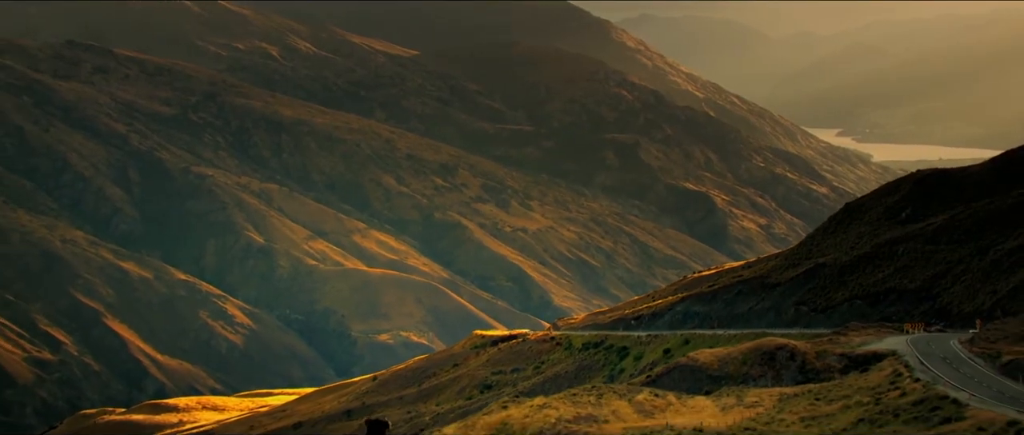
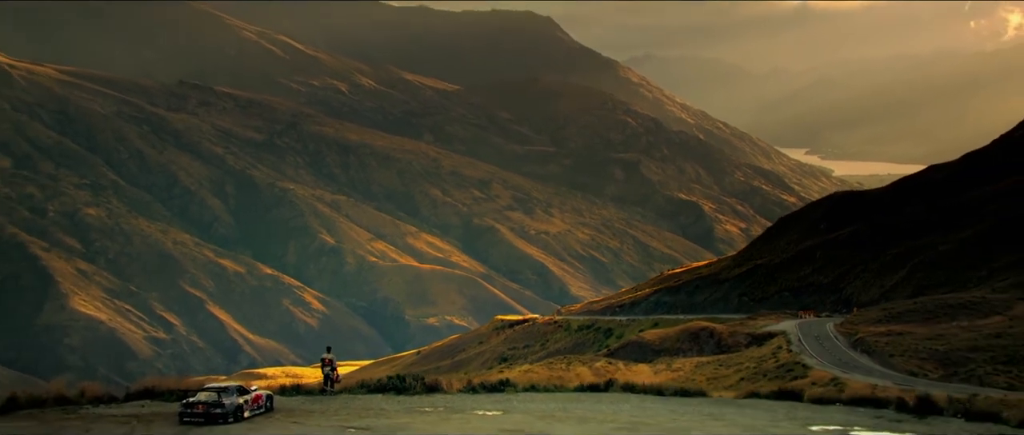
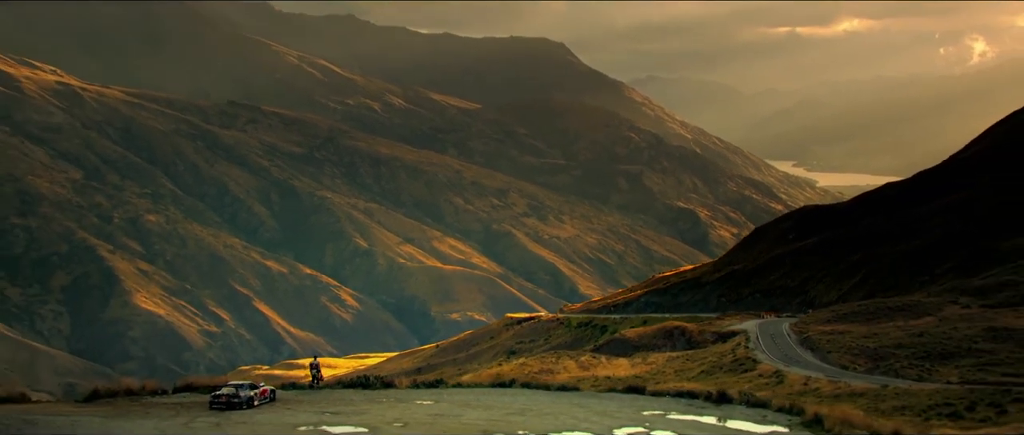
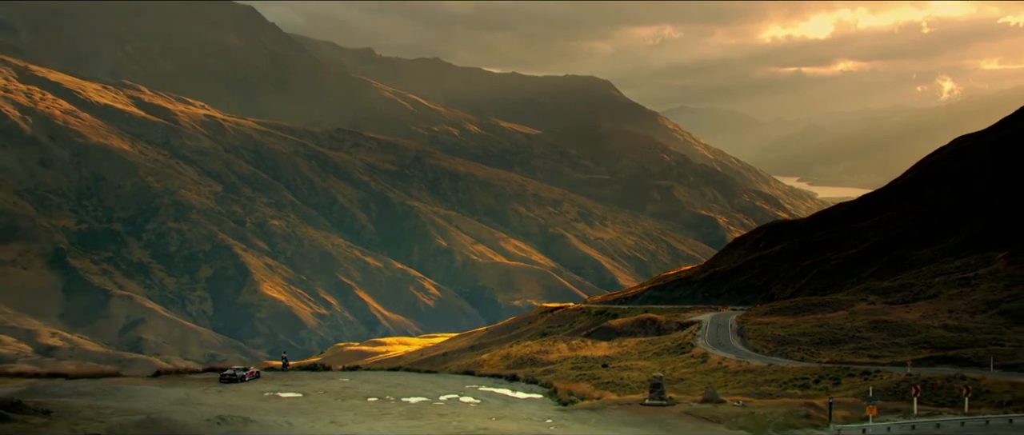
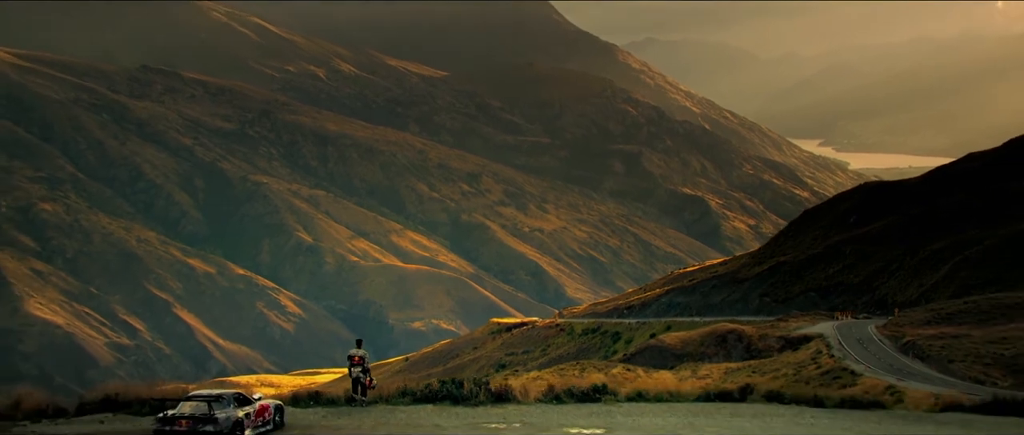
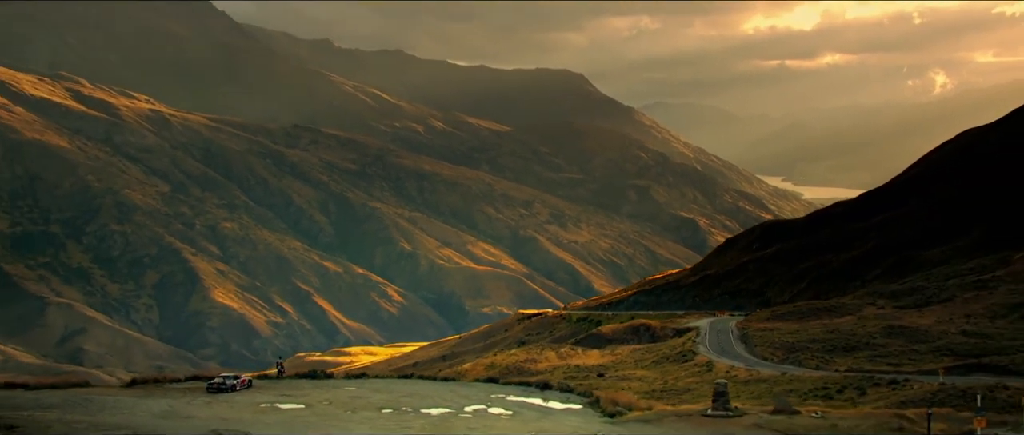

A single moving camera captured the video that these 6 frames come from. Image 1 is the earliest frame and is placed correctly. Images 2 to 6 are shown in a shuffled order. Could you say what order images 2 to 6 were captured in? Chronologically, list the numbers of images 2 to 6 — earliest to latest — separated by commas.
5, 2, 3, 6, 4
